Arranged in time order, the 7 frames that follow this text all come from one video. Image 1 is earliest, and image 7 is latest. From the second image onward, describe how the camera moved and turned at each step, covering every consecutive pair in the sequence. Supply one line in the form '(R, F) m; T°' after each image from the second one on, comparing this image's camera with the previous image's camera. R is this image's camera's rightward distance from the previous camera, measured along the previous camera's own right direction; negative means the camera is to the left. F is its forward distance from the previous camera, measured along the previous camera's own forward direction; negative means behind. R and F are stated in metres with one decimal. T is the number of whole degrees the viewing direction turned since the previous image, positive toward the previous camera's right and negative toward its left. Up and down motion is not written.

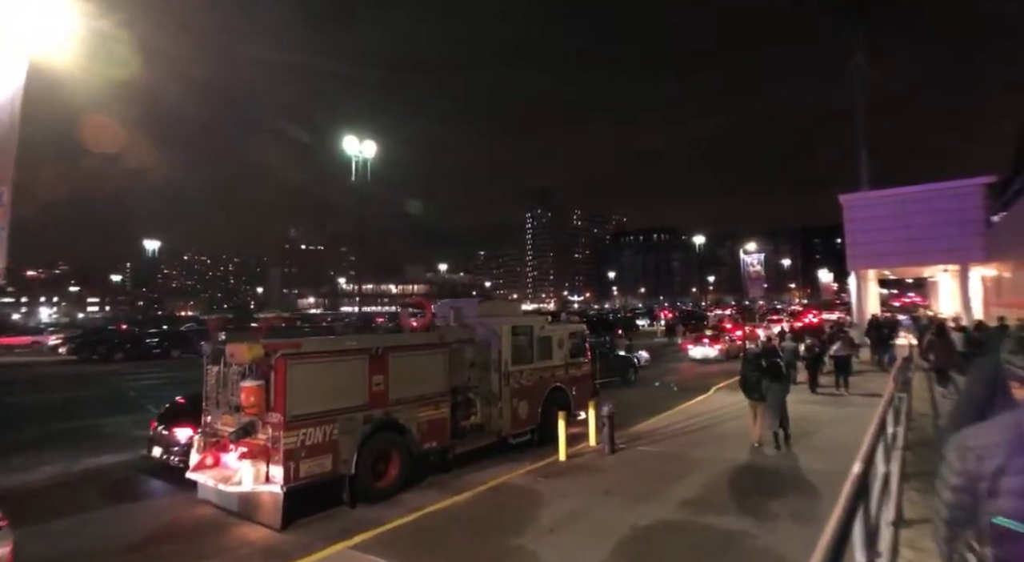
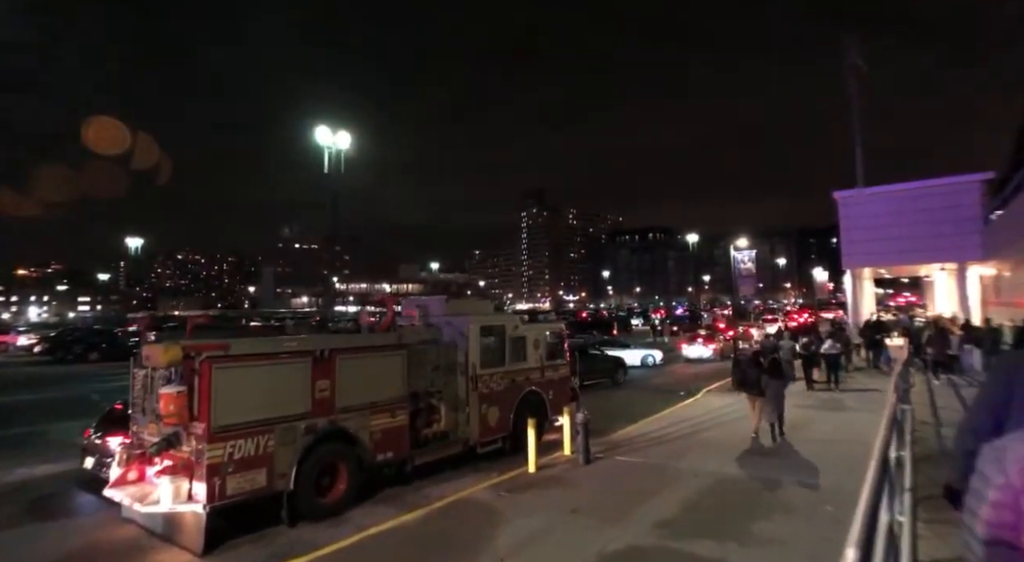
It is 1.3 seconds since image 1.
(+0.5, +0.8) m; 0°
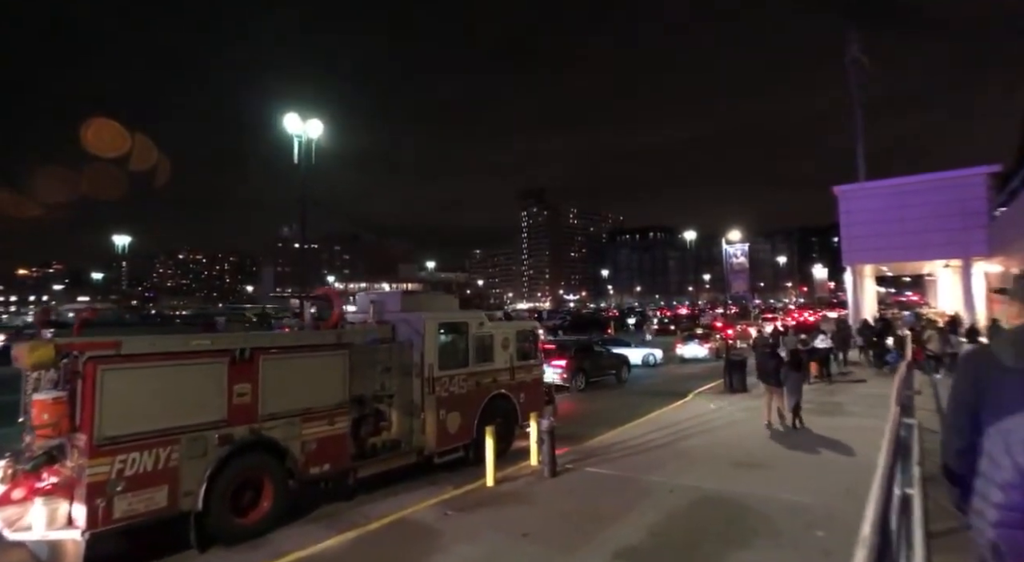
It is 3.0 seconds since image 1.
(+0.7, +1.0) m; 0°
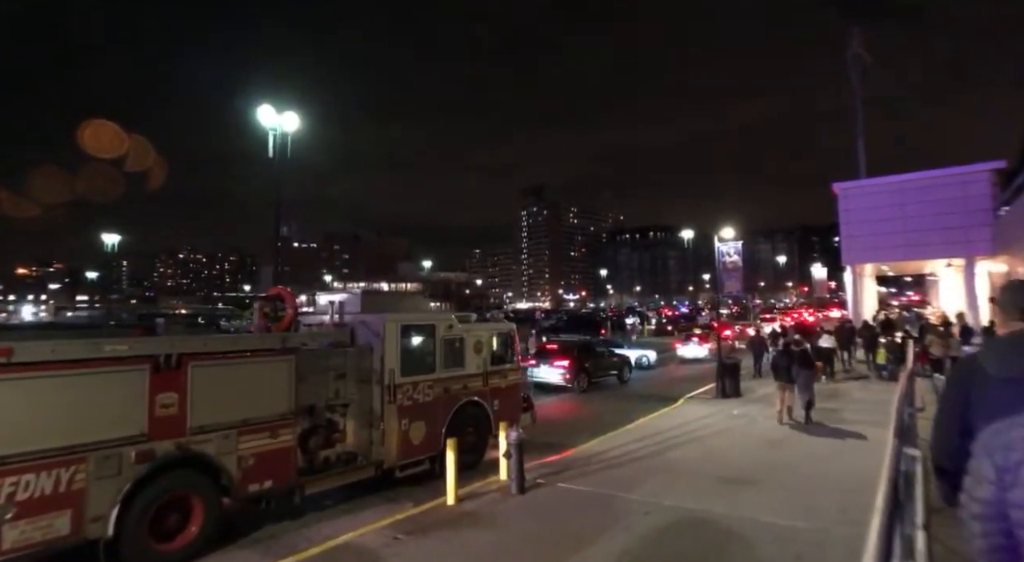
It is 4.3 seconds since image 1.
(+0.5, +0.7) m; 0°
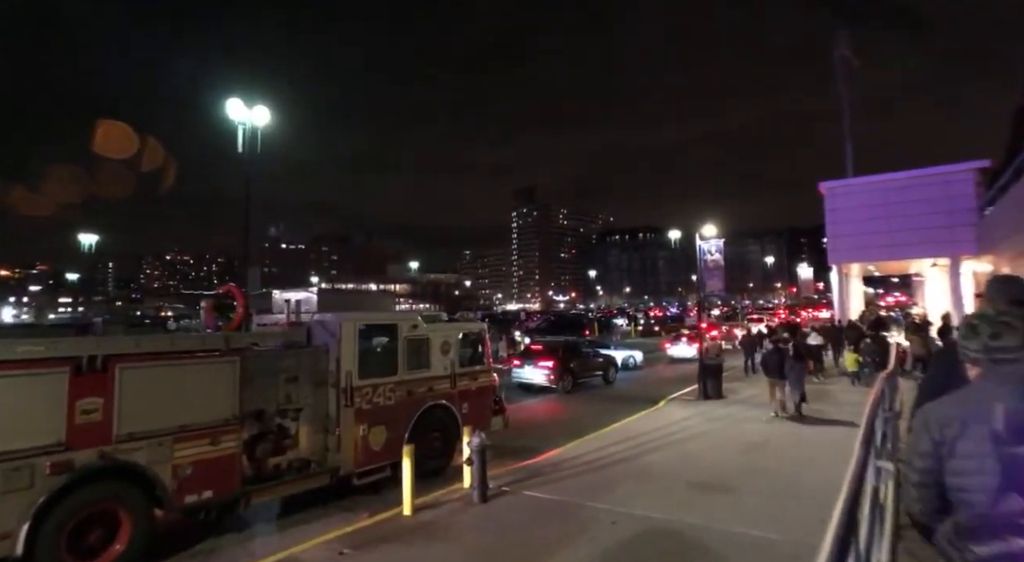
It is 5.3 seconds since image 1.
(+0.4, +0.4) m; +1°
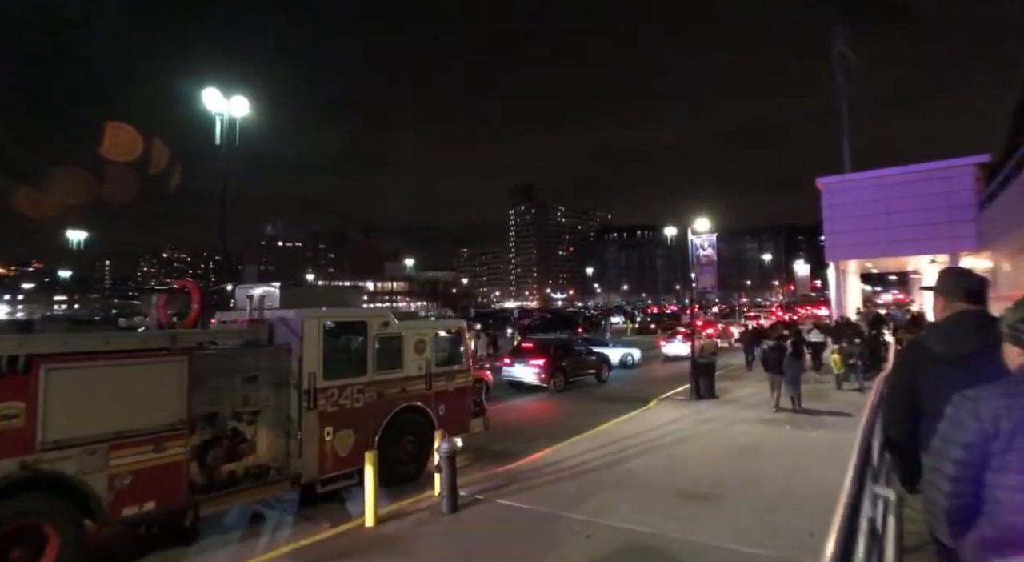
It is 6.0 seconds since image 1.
(+0.3, +0.5) m; 0°
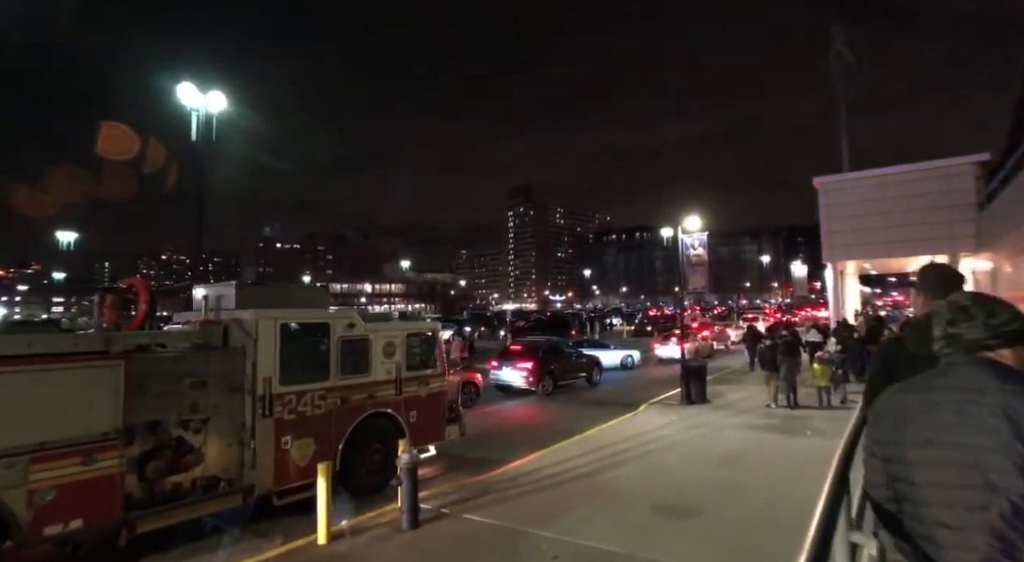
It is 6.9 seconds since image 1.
(+0.4, +0.5) m; 0°
